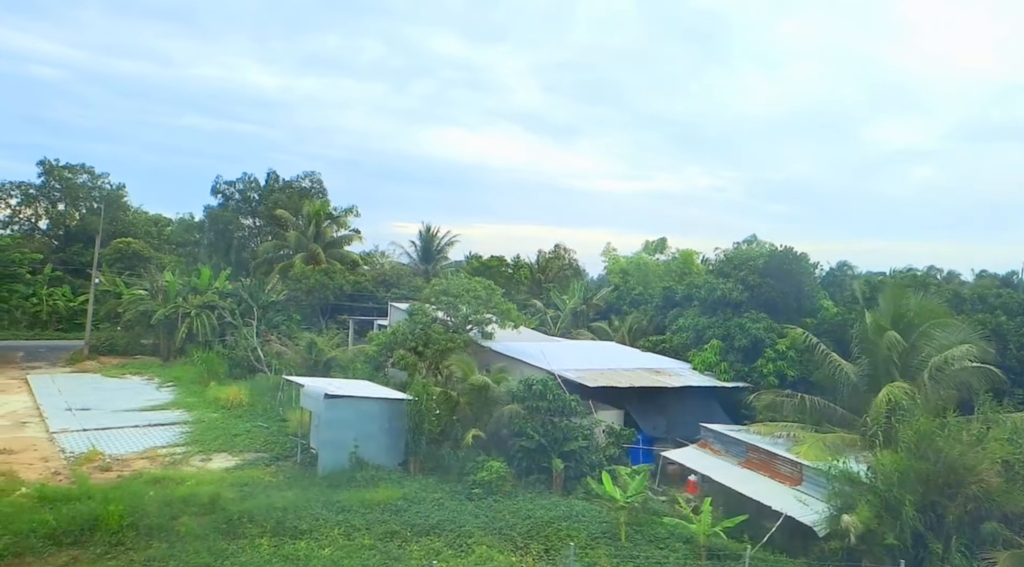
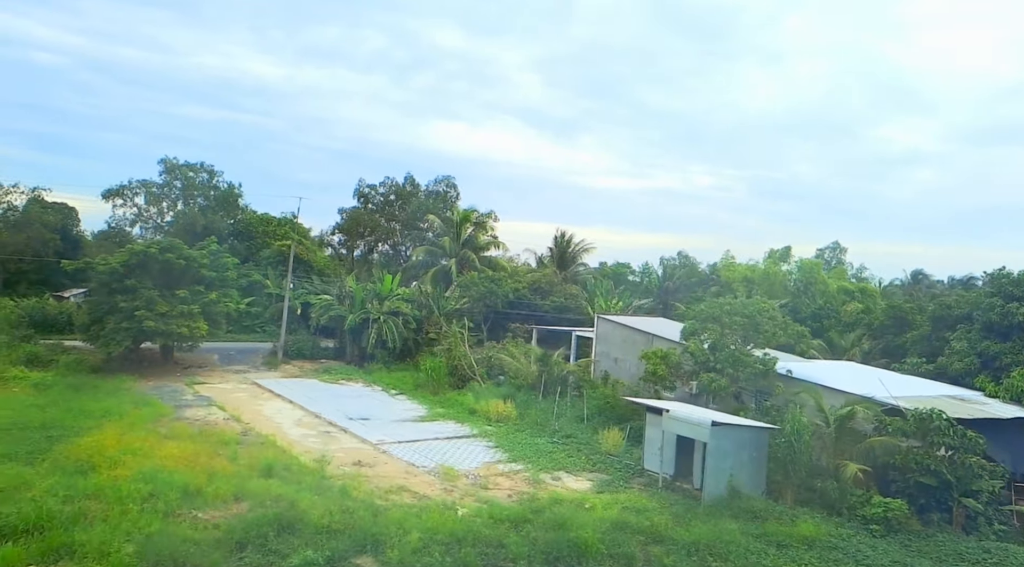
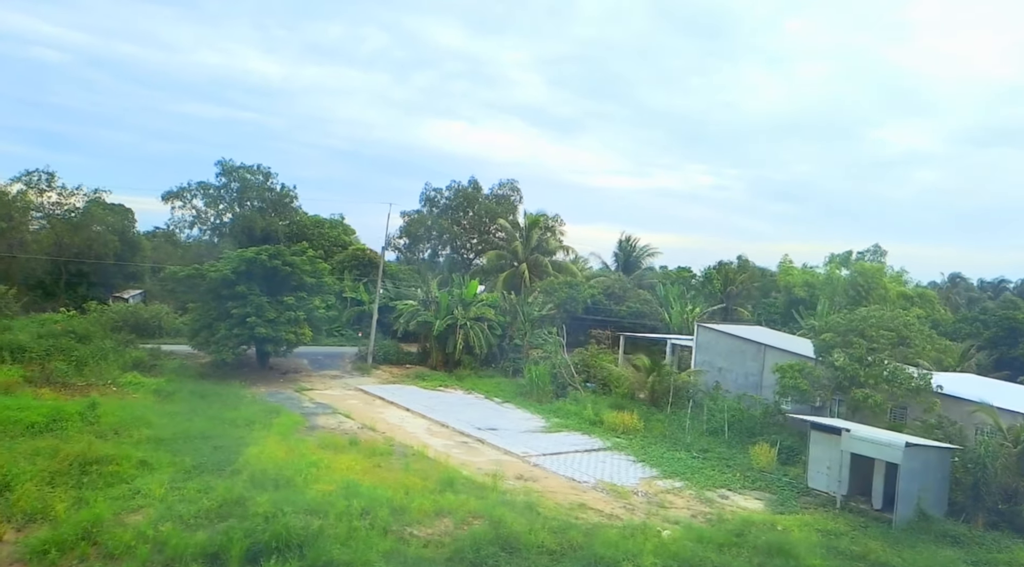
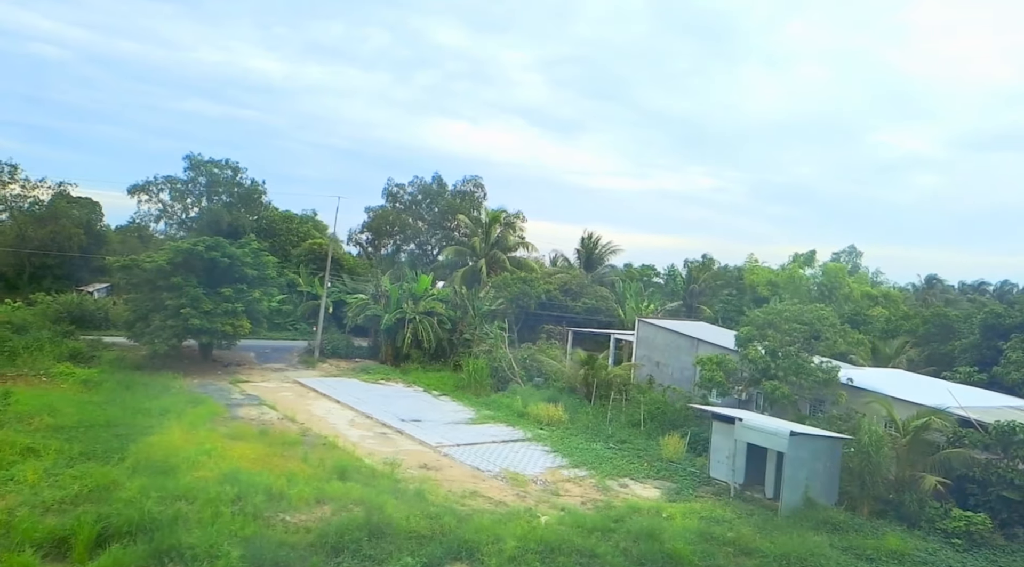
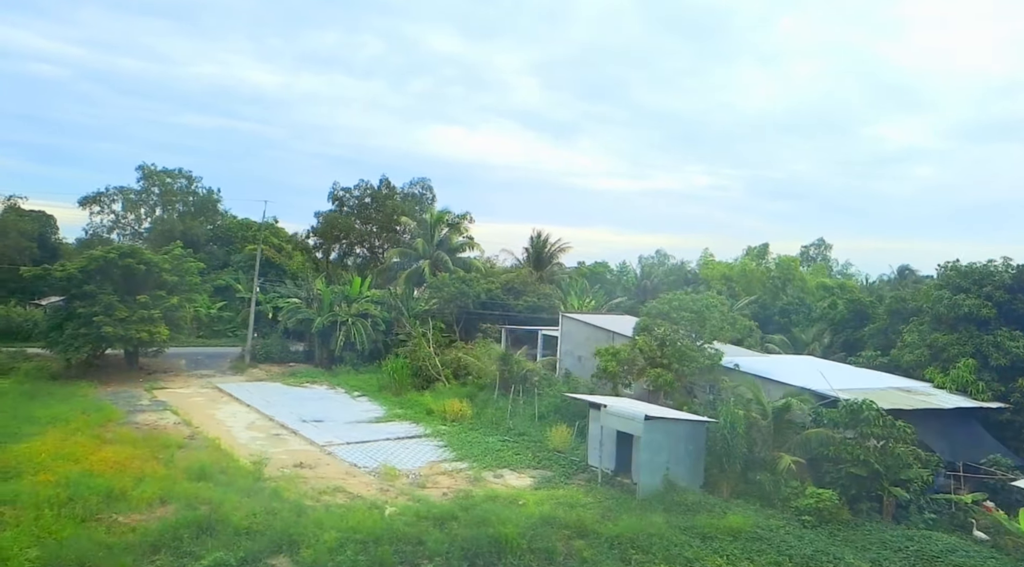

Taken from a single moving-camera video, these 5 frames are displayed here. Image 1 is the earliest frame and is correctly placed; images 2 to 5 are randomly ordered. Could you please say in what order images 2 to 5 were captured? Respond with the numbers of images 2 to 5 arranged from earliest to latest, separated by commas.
5, 2, 4, 3
